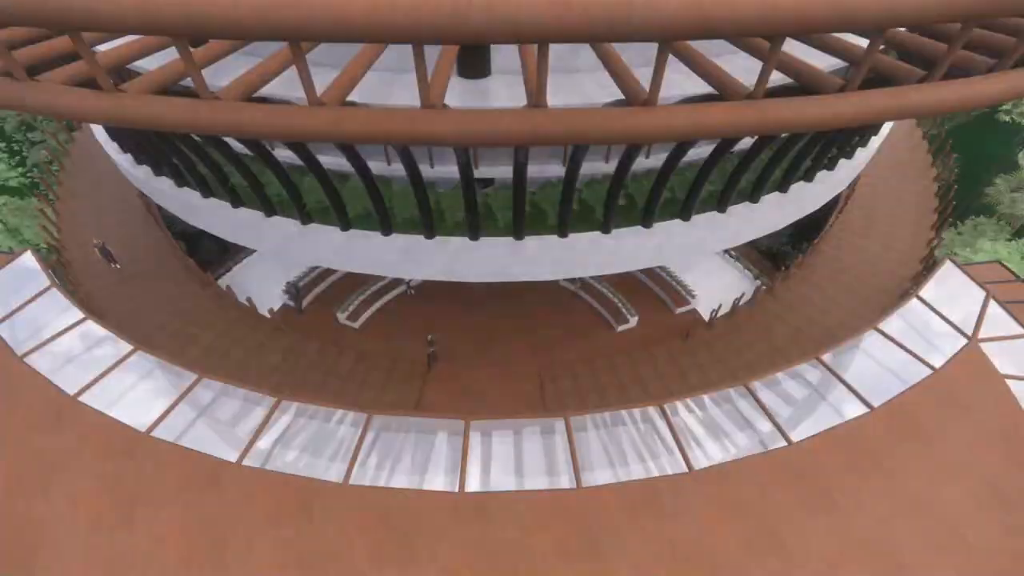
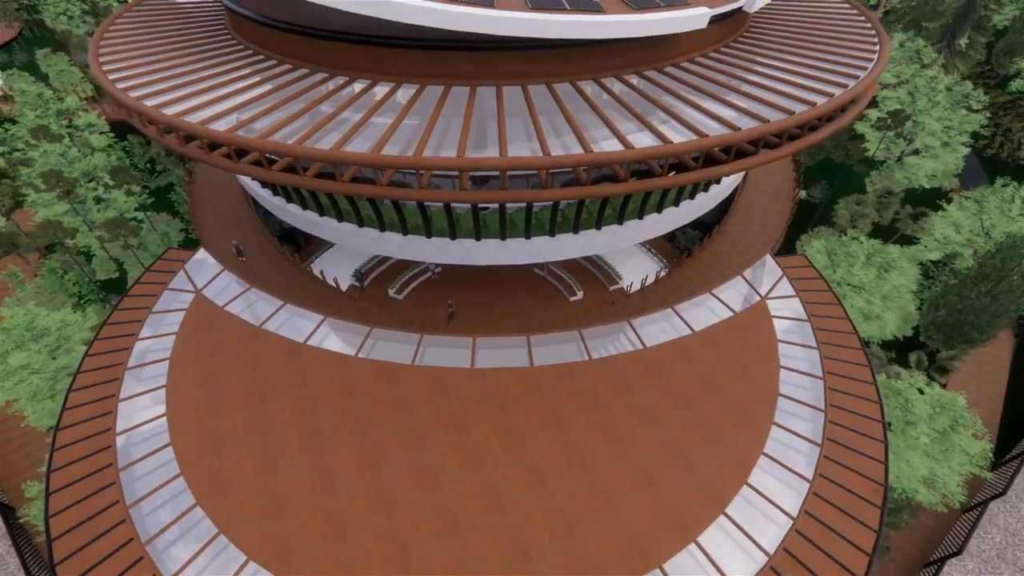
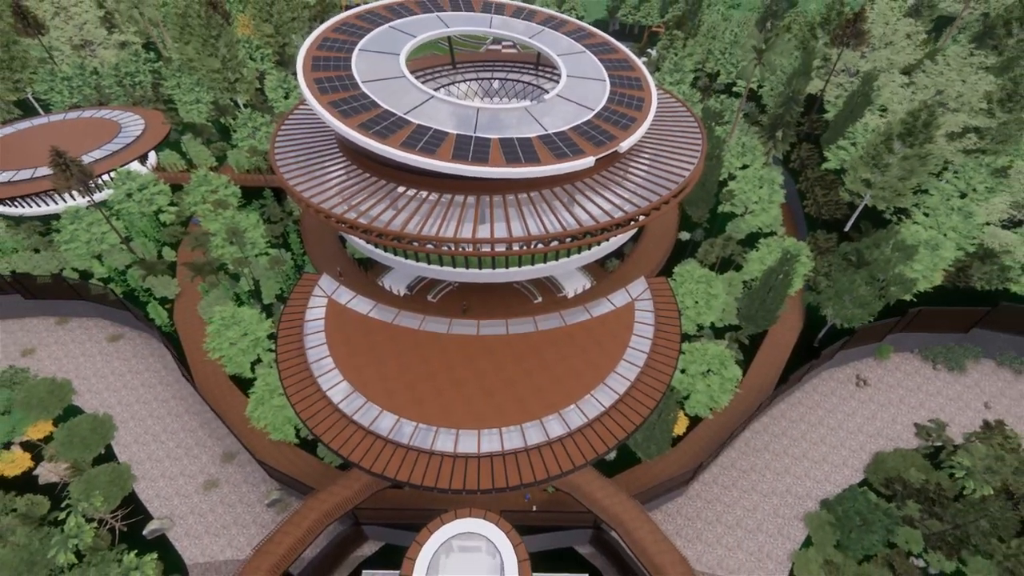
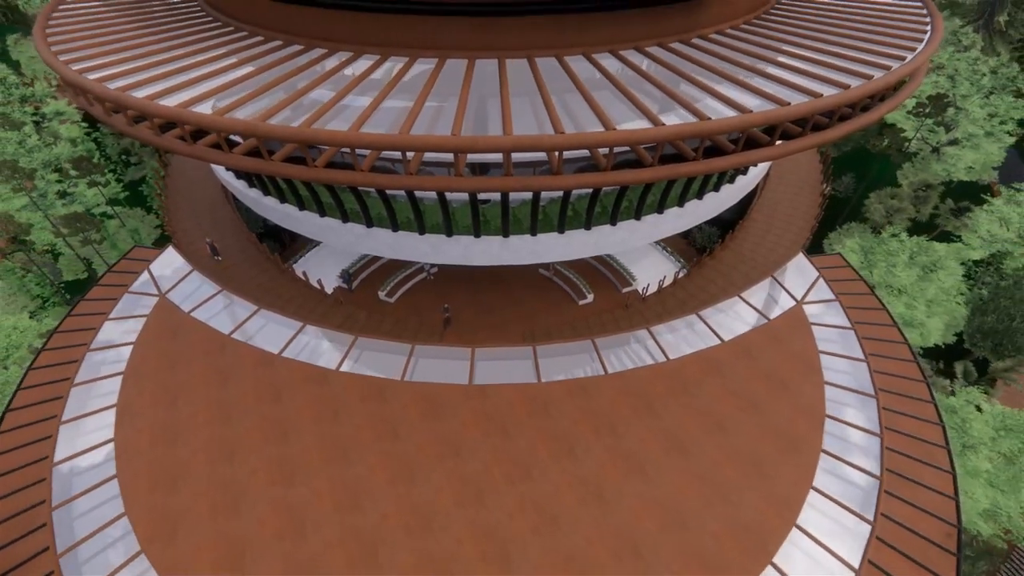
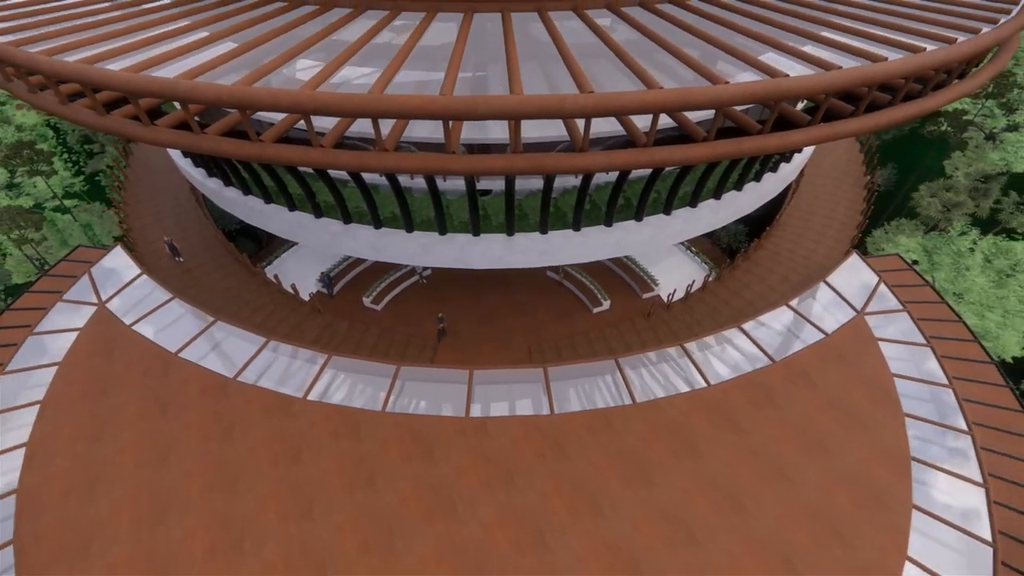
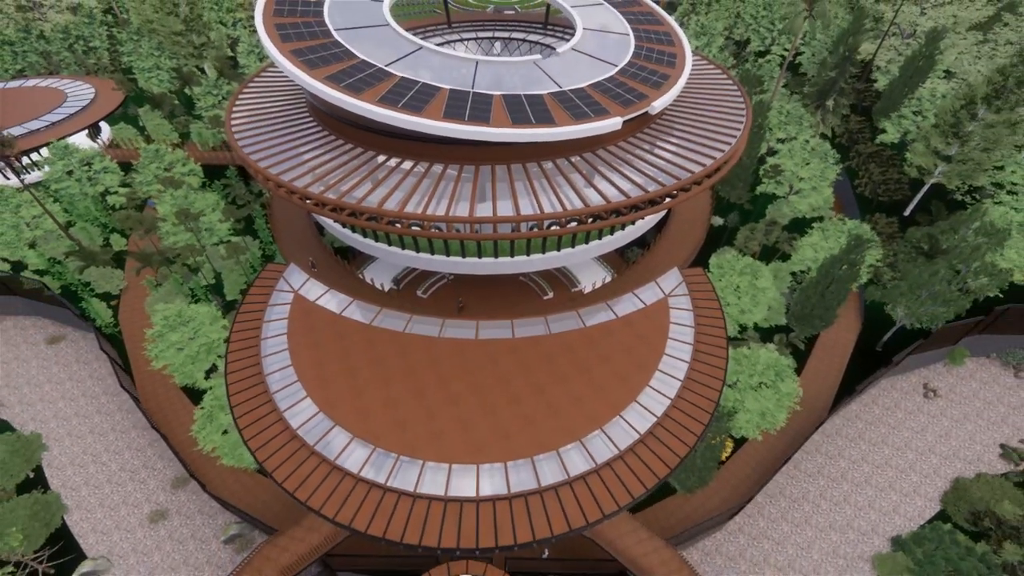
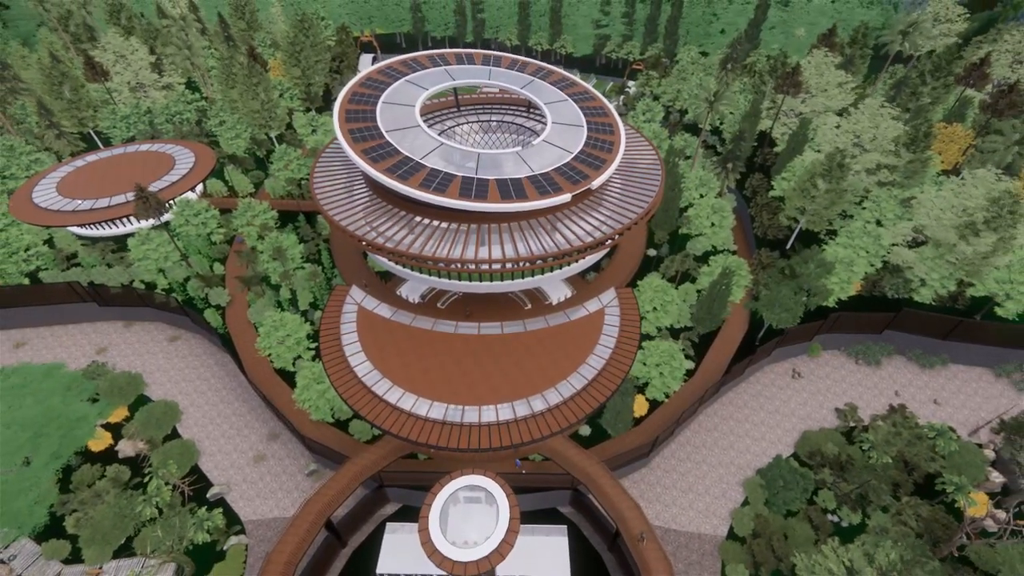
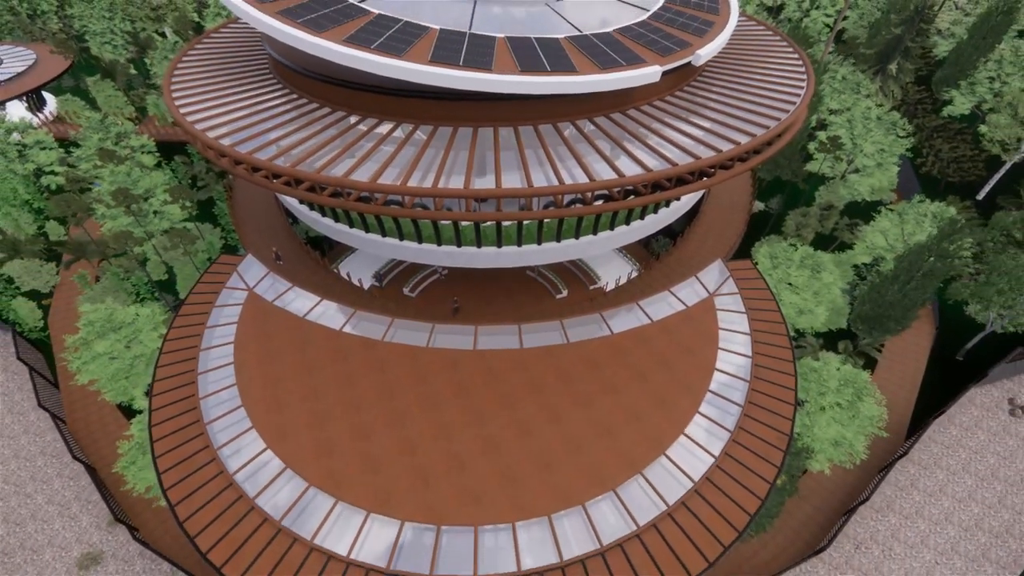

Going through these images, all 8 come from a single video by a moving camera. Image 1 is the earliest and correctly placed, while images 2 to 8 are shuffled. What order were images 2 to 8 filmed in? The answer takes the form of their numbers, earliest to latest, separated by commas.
5, 4, 2, 8, 6, 3, 7
